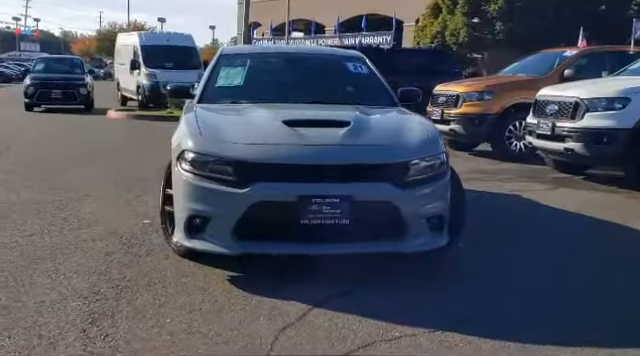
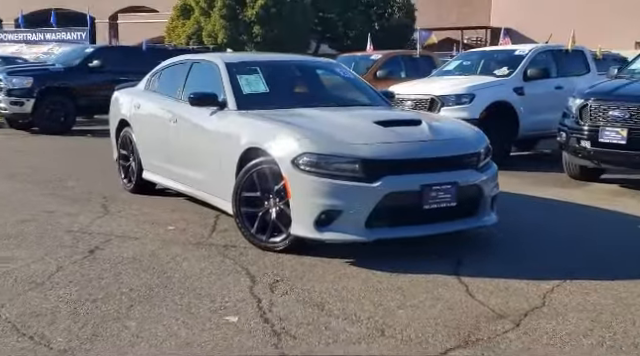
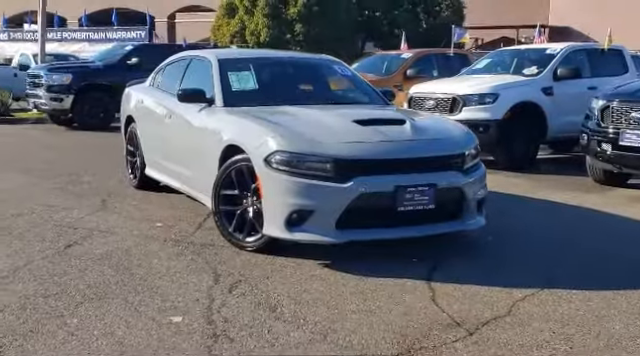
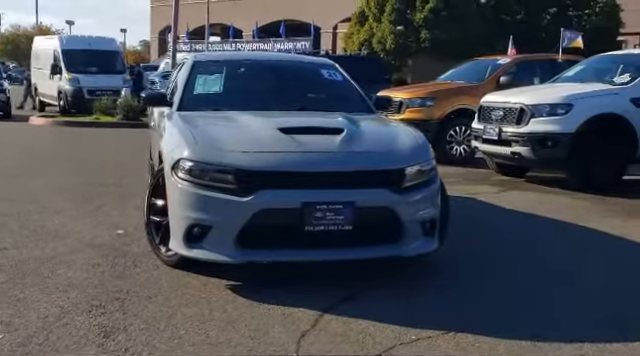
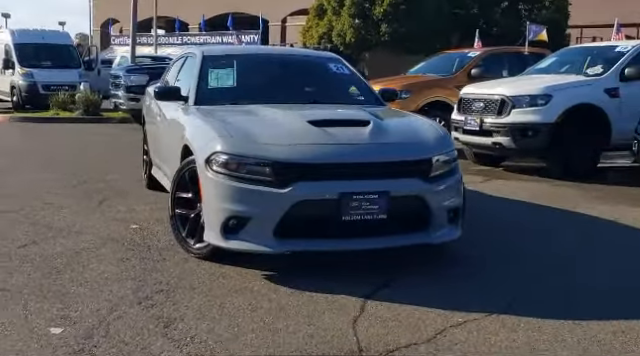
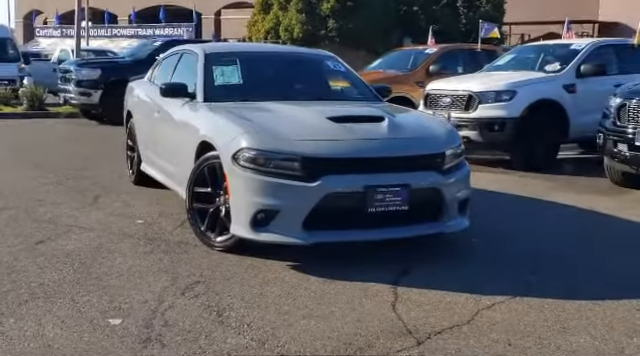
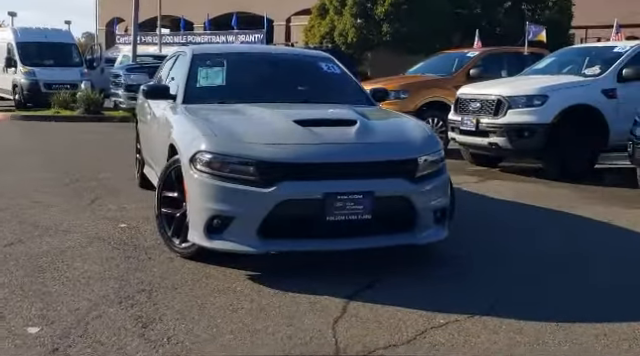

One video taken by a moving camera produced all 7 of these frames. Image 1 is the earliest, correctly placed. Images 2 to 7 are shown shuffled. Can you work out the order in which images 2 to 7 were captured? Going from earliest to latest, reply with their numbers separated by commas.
4, 7, 5, 6, 3, 2
